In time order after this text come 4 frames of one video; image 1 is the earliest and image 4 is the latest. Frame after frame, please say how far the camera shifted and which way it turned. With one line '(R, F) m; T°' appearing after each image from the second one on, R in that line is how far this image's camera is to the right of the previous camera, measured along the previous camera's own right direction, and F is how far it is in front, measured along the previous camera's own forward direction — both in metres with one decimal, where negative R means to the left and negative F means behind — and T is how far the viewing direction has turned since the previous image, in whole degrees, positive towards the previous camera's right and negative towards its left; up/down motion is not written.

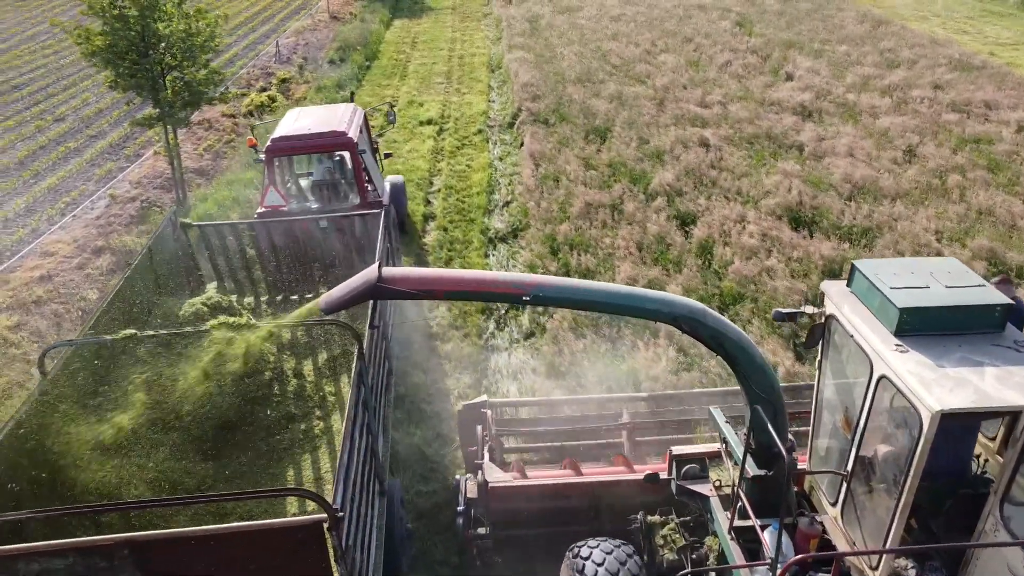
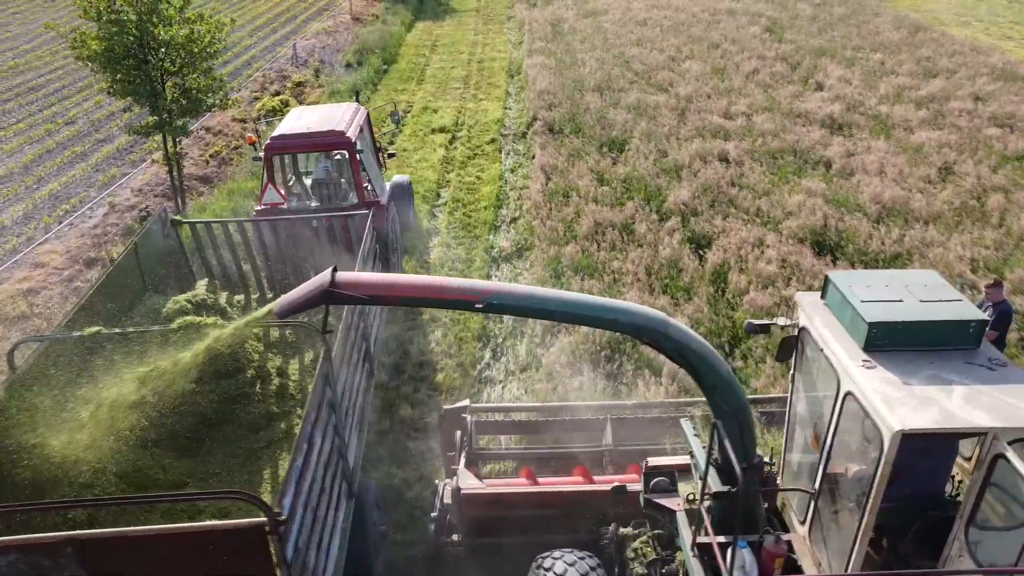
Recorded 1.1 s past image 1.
(+0.3, +0.5) m; -2°
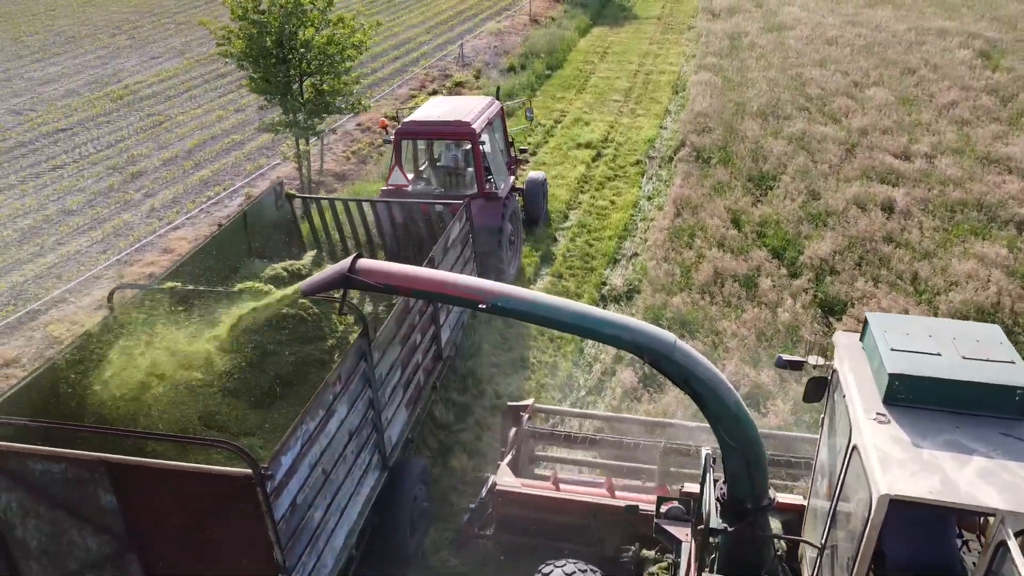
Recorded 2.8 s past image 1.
(+0.7, +0.7) m; -12°
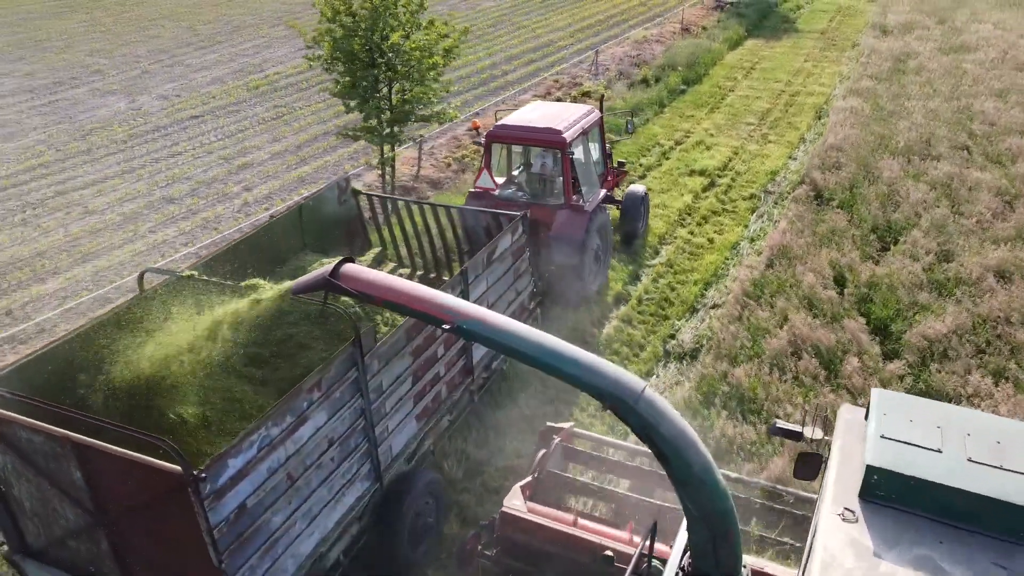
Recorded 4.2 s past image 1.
(+0.9, +0.8) m; -11°
